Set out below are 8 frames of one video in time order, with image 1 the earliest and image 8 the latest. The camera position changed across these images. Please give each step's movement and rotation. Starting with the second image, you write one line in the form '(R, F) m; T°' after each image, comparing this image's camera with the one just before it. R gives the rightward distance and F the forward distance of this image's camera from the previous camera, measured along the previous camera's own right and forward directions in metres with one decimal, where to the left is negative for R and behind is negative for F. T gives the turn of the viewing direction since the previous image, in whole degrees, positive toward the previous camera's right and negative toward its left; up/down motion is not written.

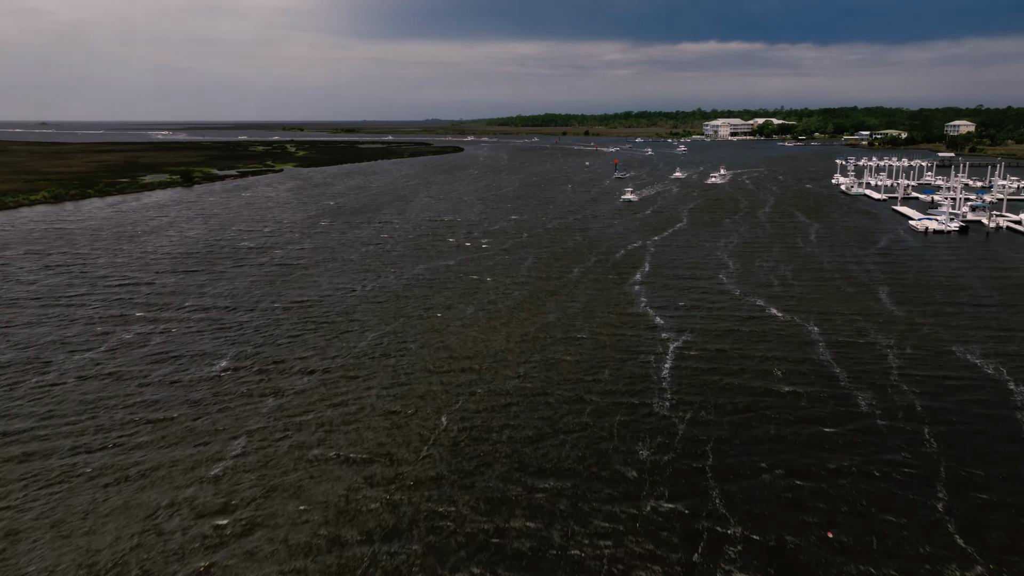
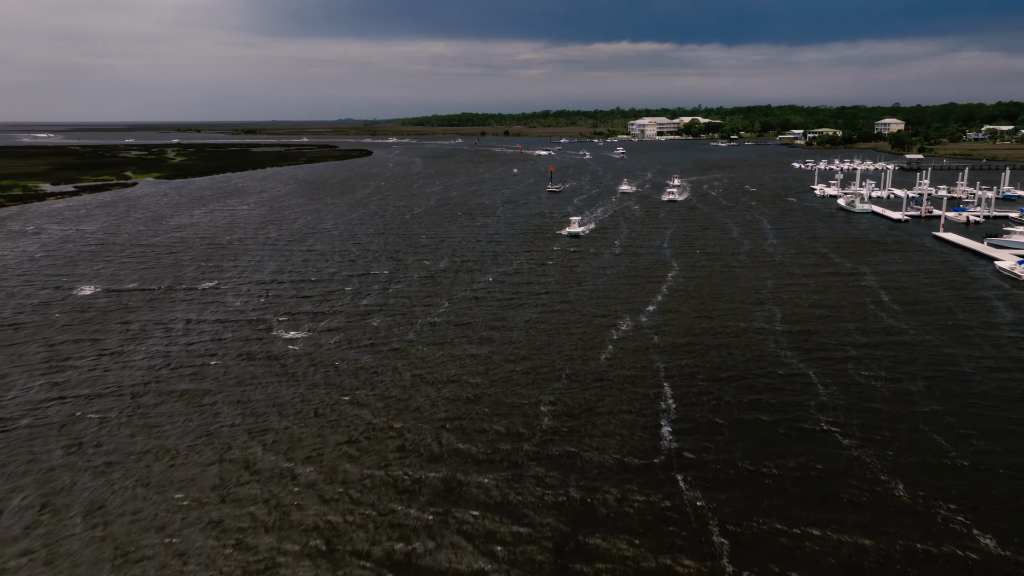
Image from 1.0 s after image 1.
(+1.1, +28.4) m; +6°
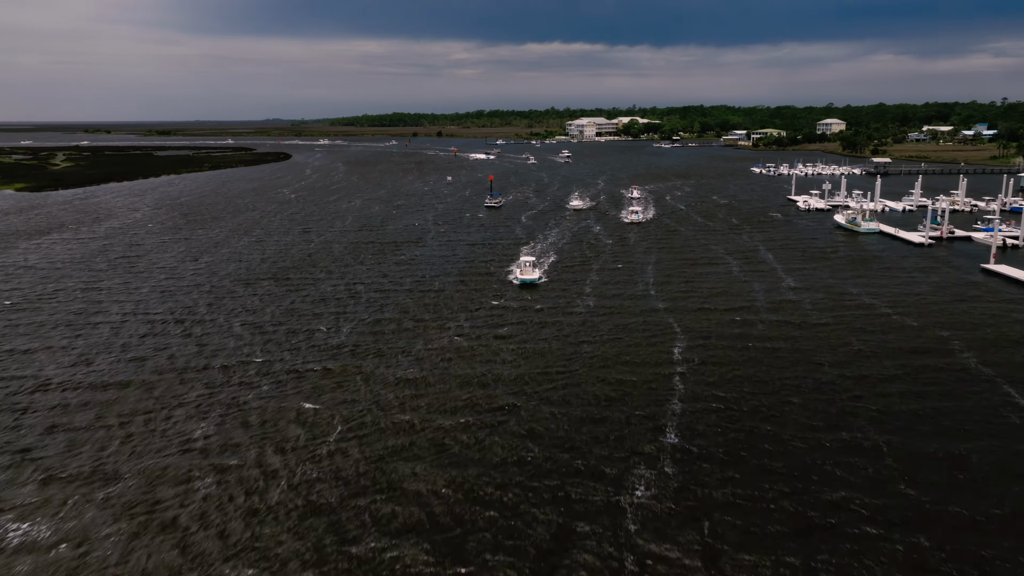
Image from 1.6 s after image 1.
(+0.4, +18.6) m; +5°
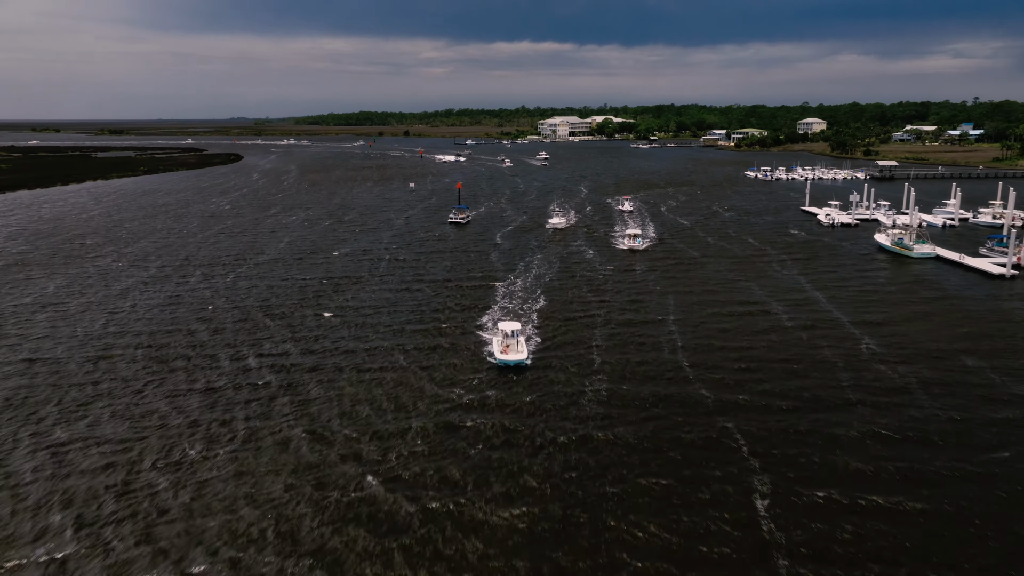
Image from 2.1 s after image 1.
(0.0, +15.5) m; +2°
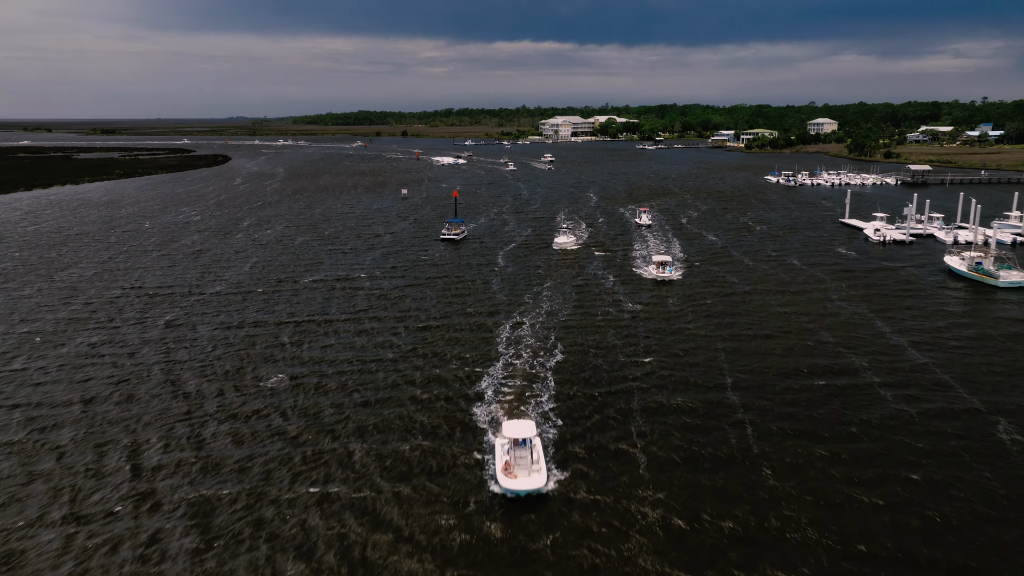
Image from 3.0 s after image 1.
(-0.1, +10.6) m; 0°
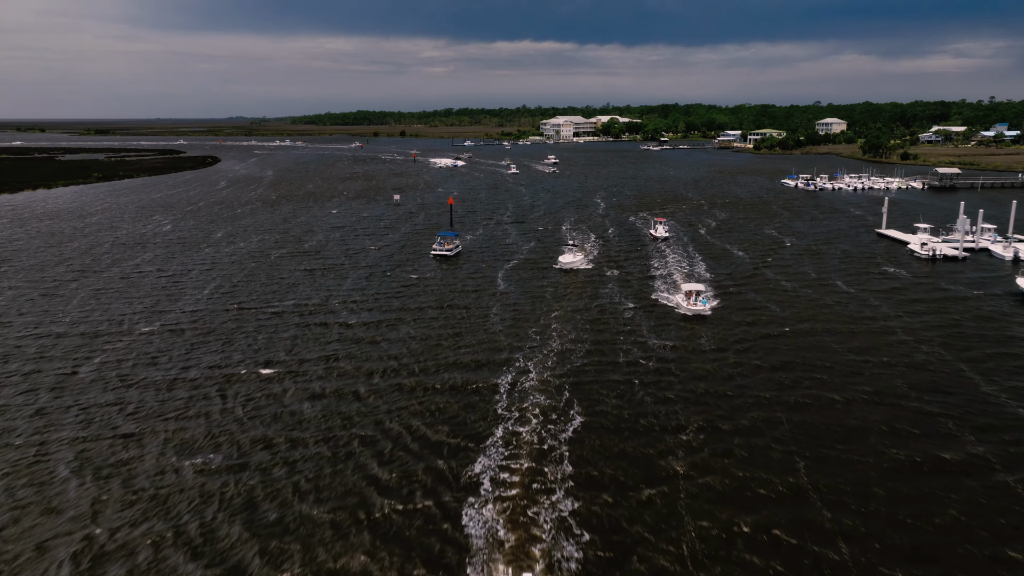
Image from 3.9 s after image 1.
(0.0, +8.2) m; 0°
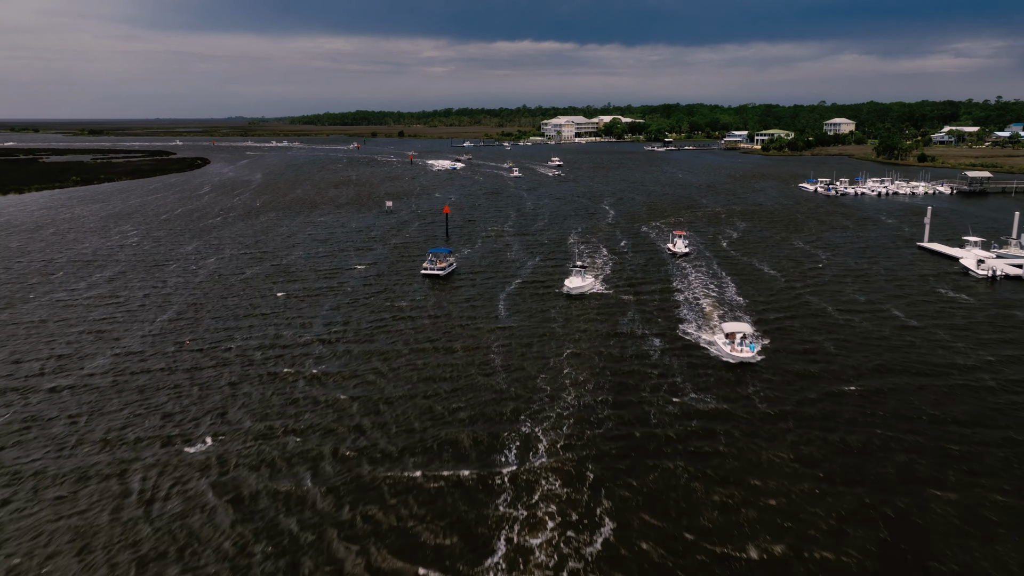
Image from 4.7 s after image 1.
(-0.1, +7.5) m; 0°
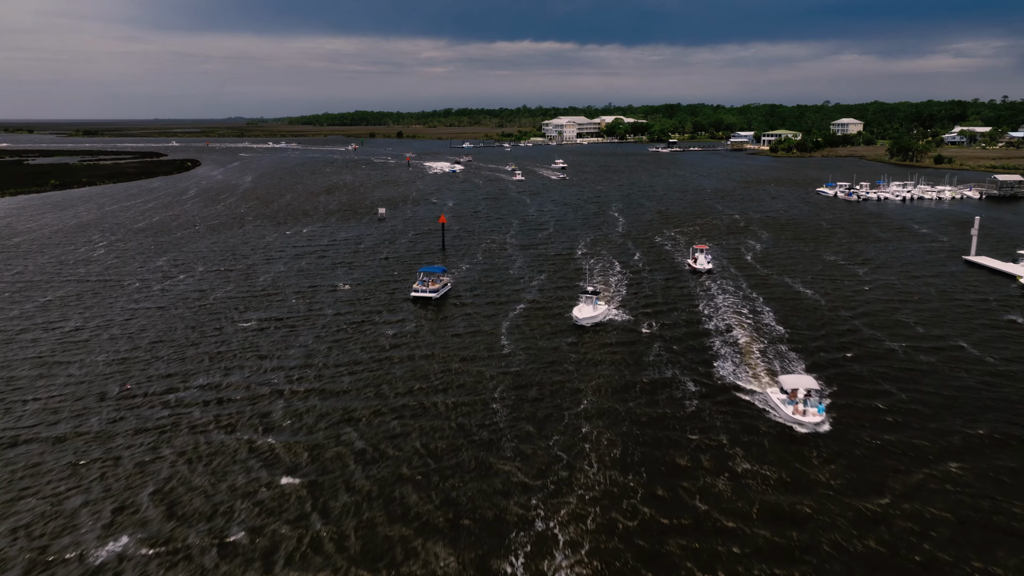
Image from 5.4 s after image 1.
(-0.2, +6.7) m; 0°
